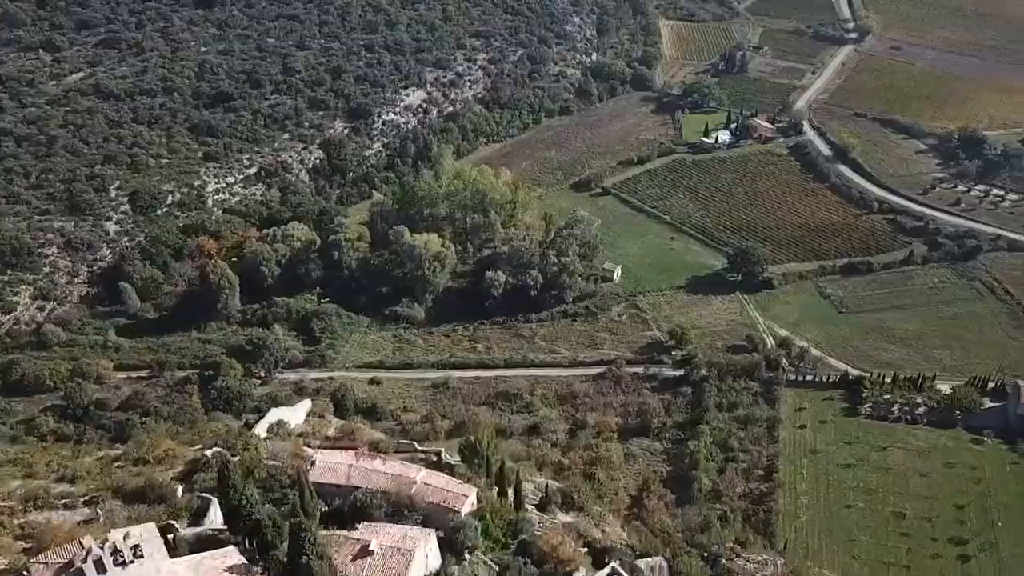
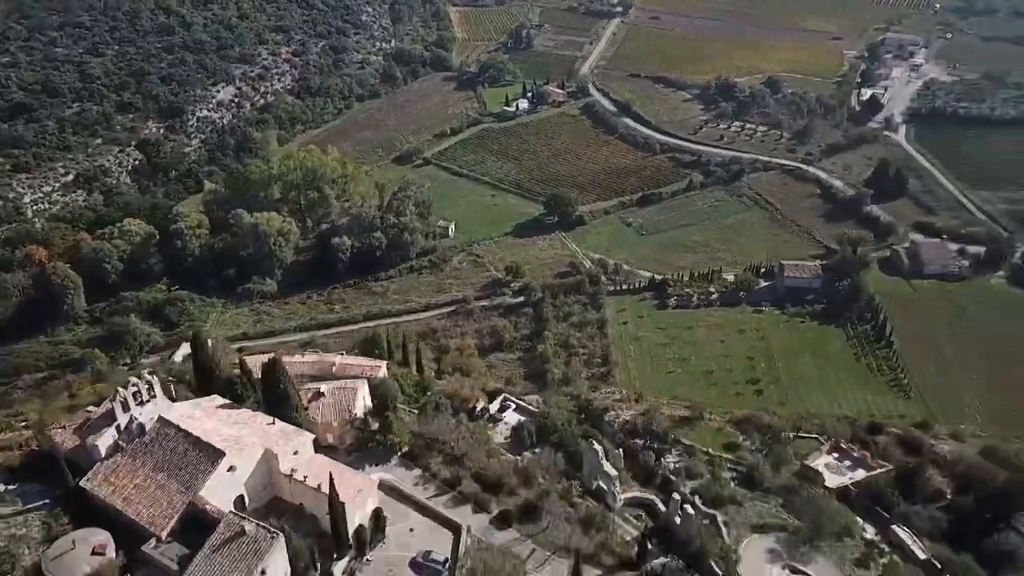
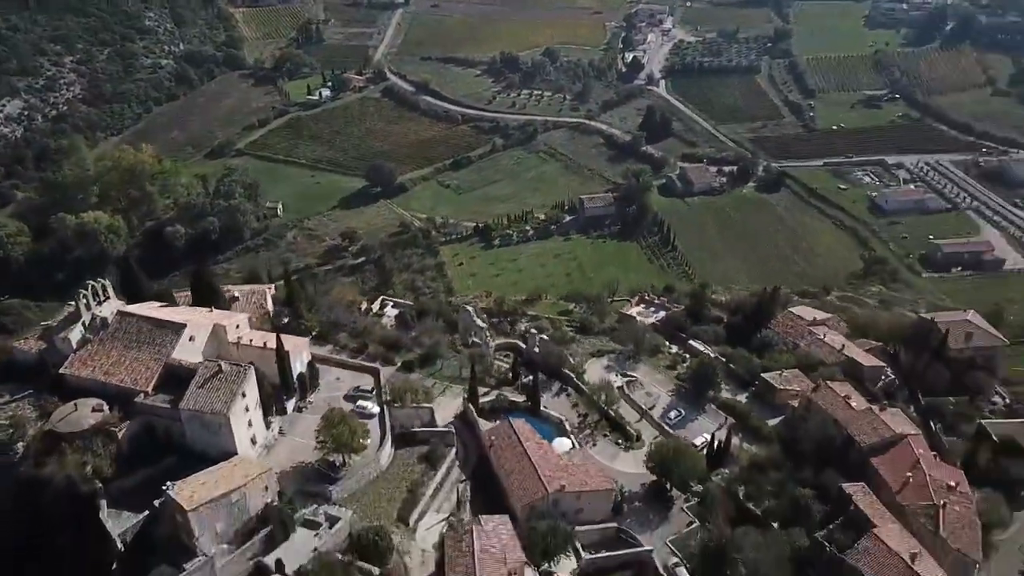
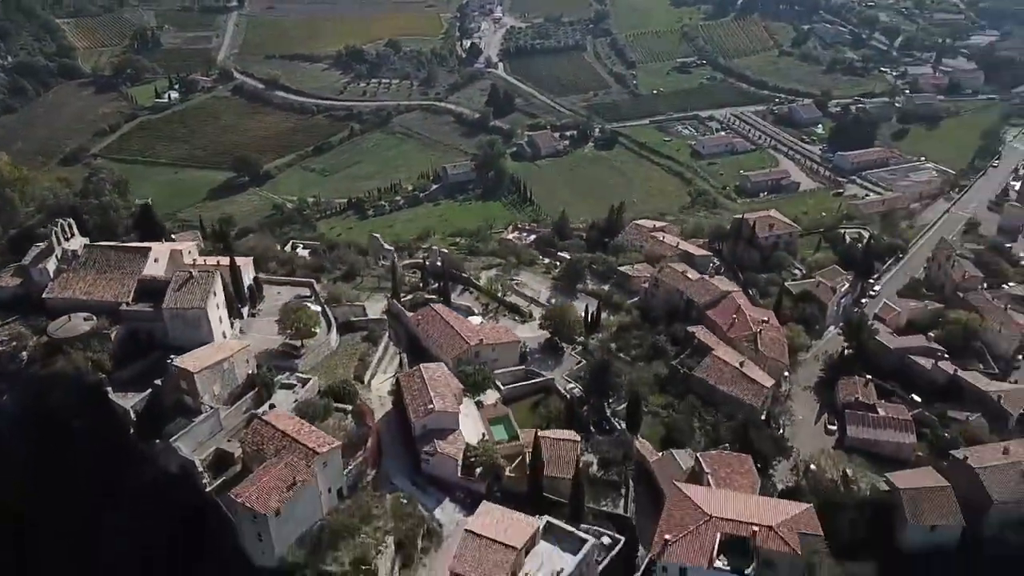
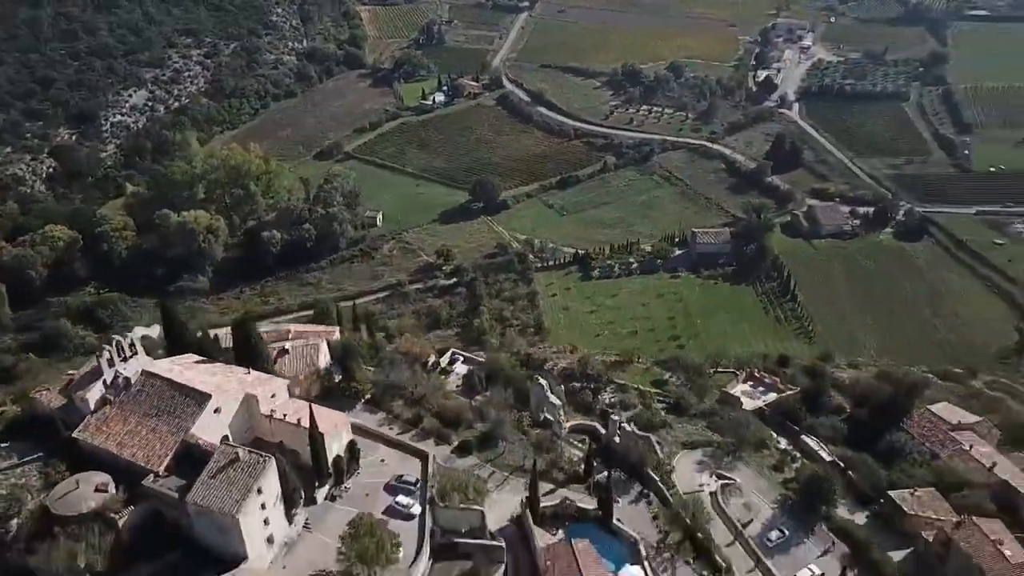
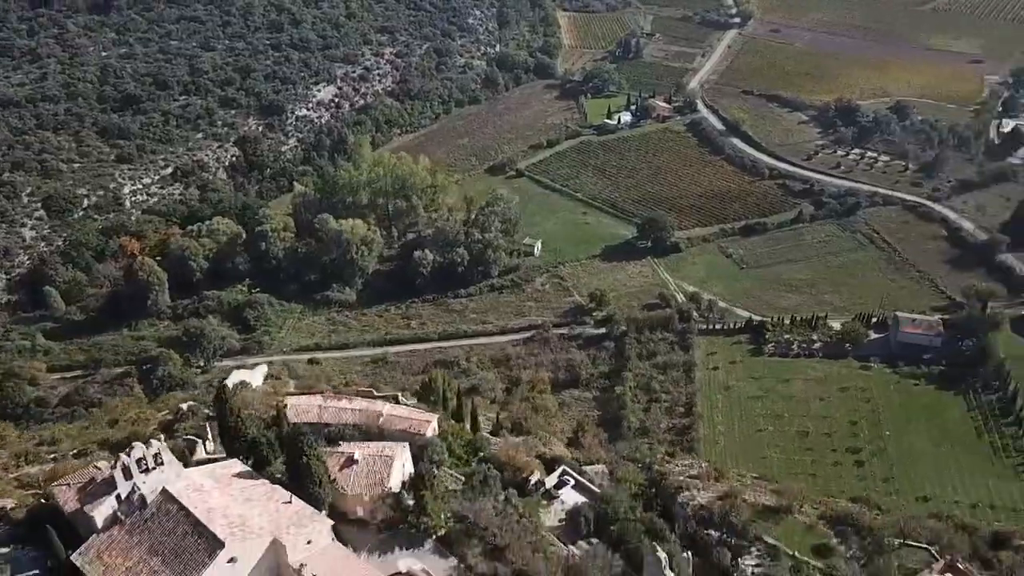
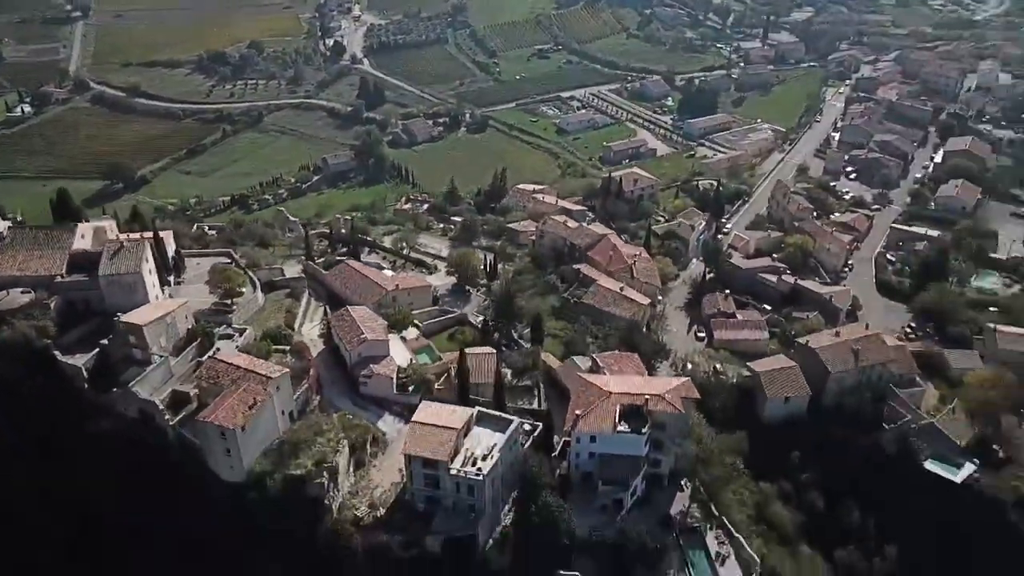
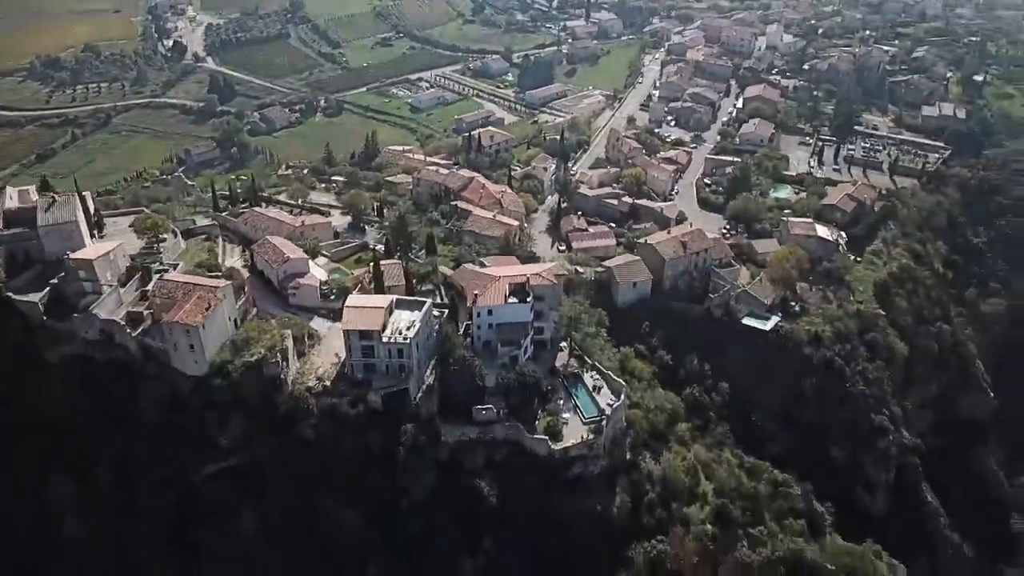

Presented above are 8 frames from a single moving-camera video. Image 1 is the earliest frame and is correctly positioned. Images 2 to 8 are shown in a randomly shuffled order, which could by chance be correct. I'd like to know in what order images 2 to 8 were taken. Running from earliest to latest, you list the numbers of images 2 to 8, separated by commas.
6, 2, 5, 3, 4, 7, 8
